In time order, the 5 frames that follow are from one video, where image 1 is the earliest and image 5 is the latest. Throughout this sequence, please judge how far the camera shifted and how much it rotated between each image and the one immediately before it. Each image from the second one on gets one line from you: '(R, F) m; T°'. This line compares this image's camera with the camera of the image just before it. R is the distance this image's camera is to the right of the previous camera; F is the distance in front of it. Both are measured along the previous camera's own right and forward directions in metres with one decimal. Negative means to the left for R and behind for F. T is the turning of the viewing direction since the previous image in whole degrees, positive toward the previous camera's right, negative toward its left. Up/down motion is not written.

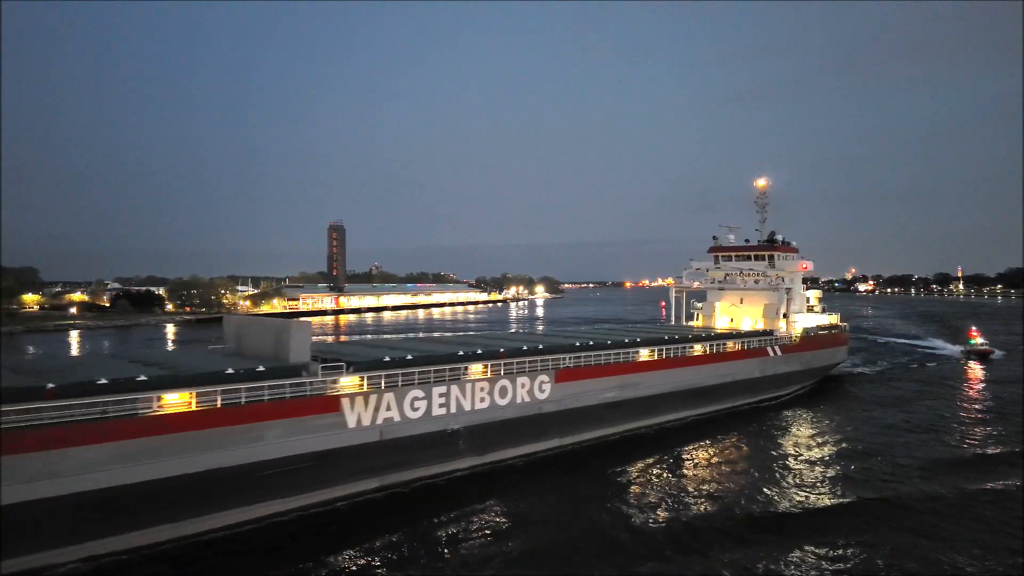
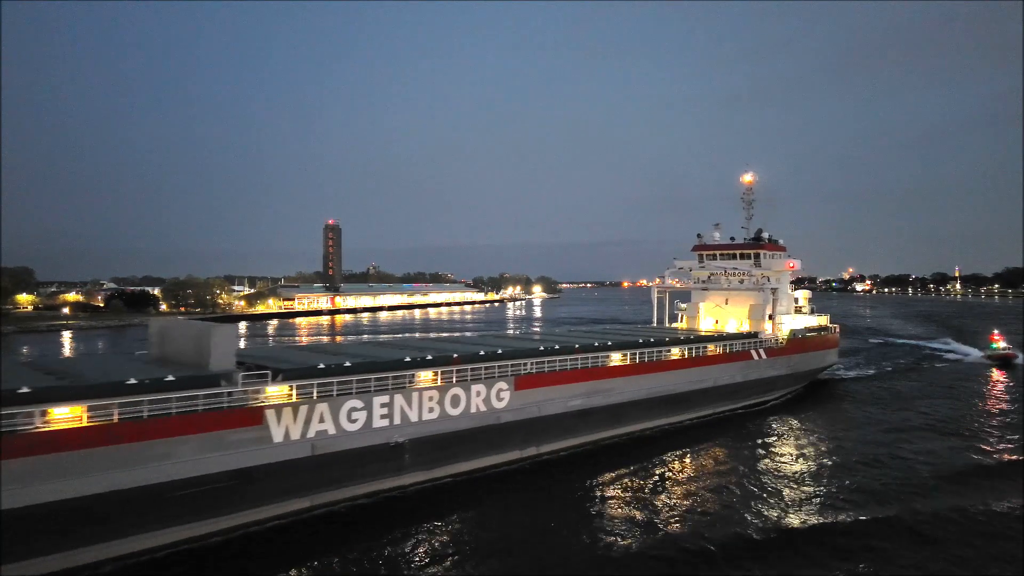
(+0.4, +0.5) m; 0°
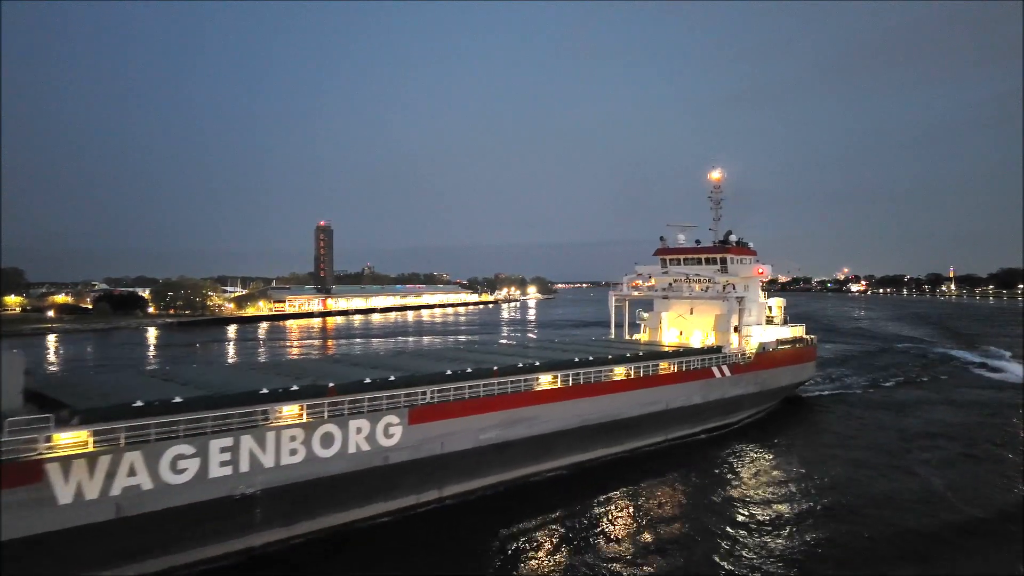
(+0.9, +0.9) m; 0°
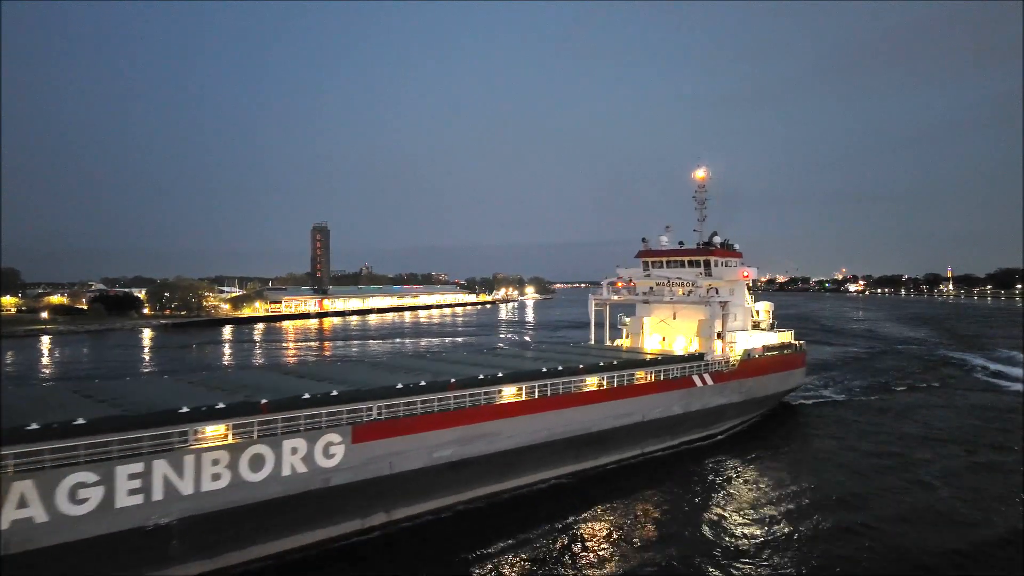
(+0.4, +0.4) m; 0°
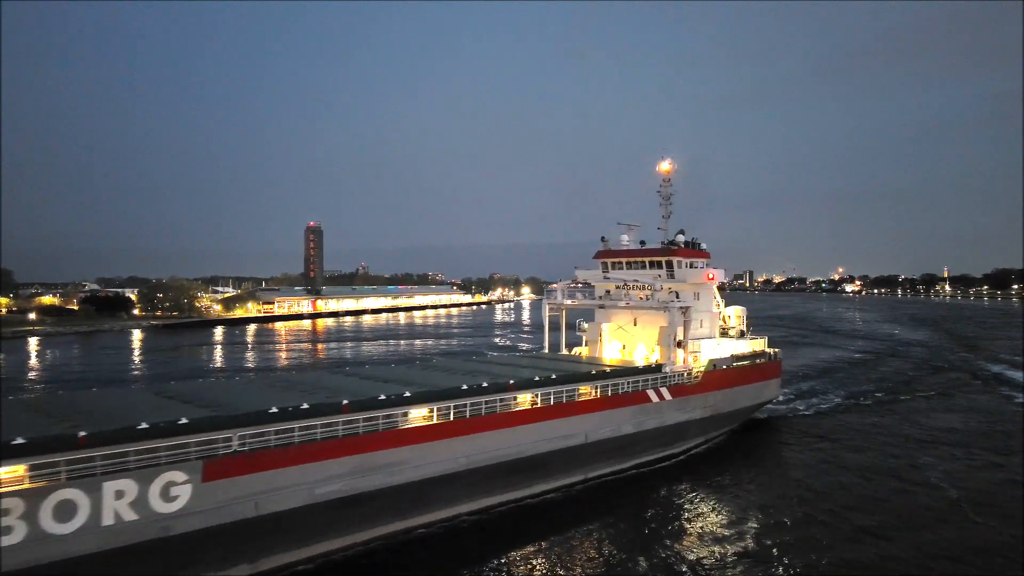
(+0.8, +0.8) m; 0°
